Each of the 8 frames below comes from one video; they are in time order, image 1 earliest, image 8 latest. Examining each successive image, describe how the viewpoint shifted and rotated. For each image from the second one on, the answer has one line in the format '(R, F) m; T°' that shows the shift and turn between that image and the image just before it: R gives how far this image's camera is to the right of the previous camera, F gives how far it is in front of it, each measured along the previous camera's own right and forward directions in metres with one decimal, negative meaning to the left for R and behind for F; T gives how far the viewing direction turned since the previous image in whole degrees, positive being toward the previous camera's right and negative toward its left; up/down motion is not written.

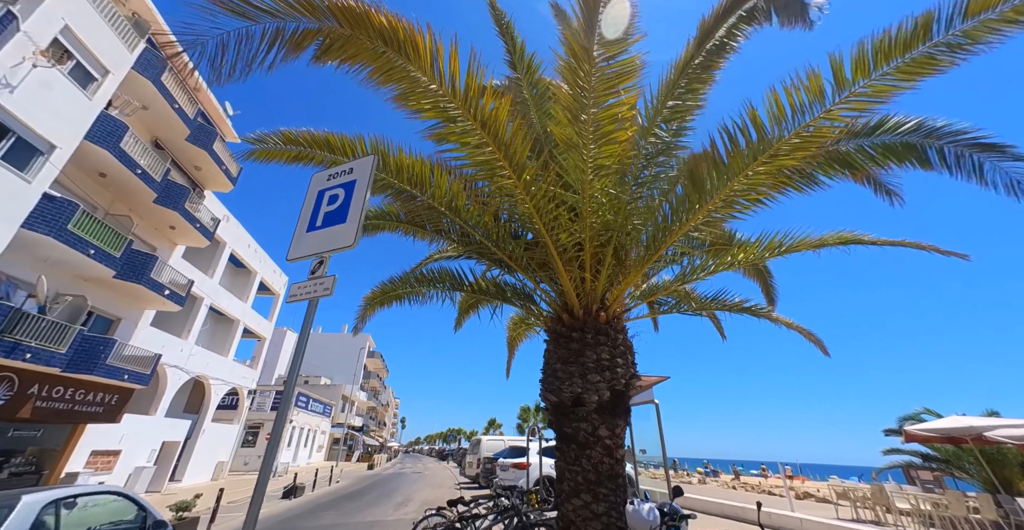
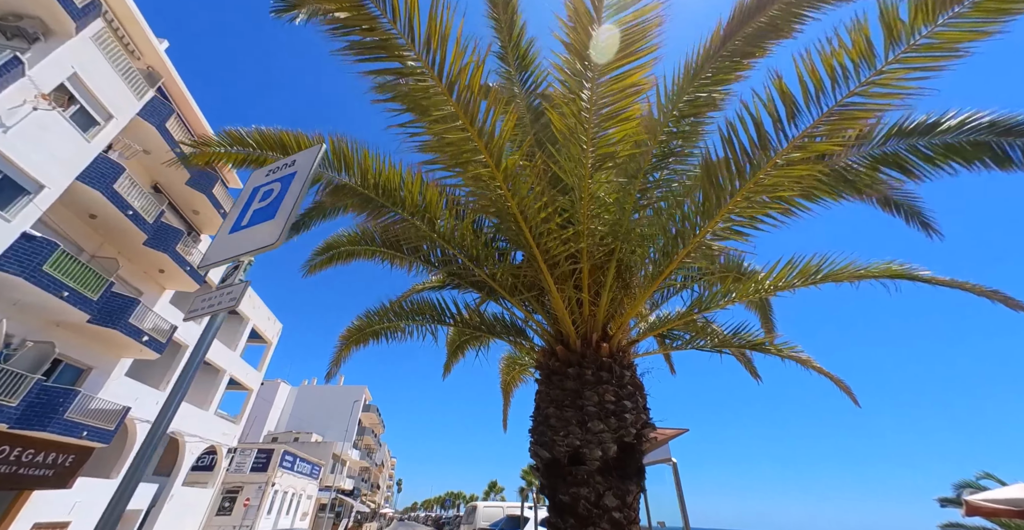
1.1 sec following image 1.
(+0.2, +0.9) m; -1°
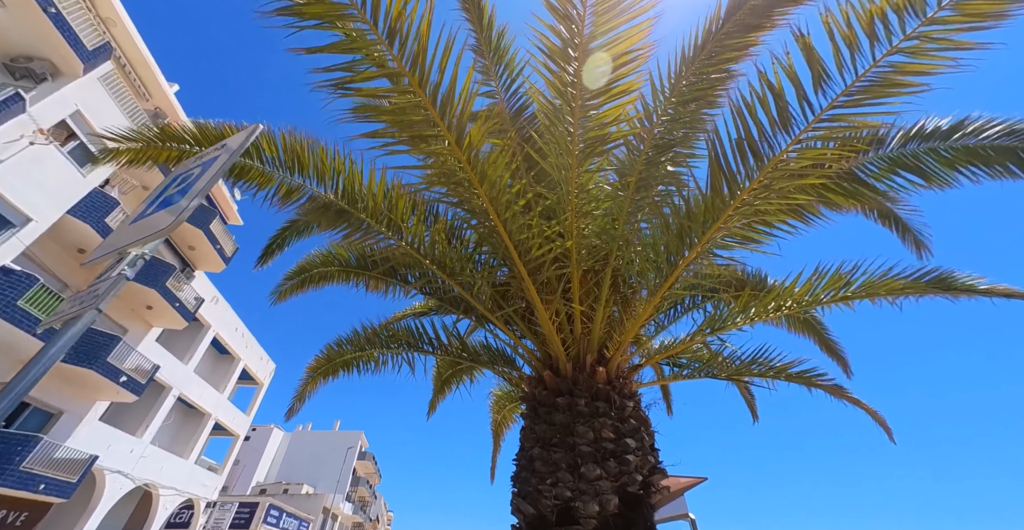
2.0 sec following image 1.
(+0.2, +0.6) m; -1°
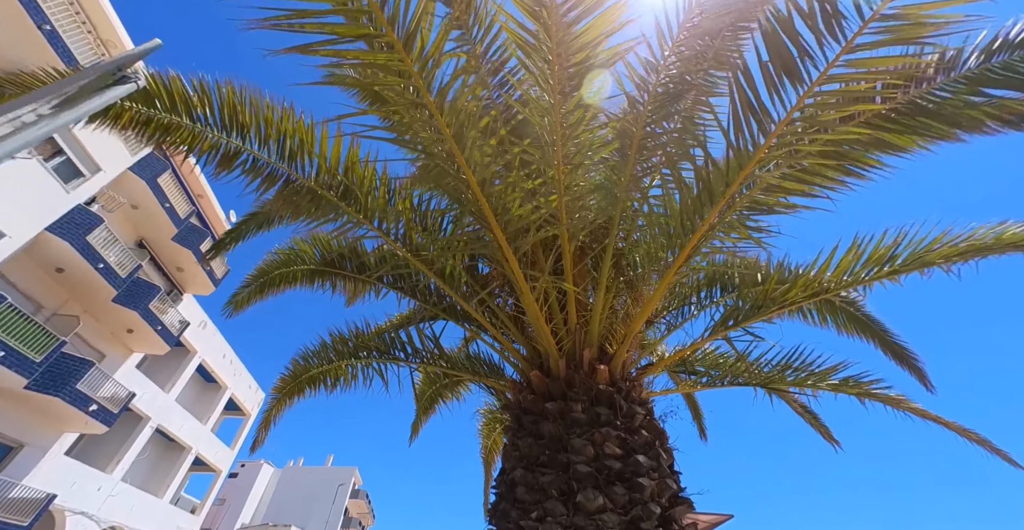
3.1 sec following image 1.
(+0.2, +0.7) m; 0°
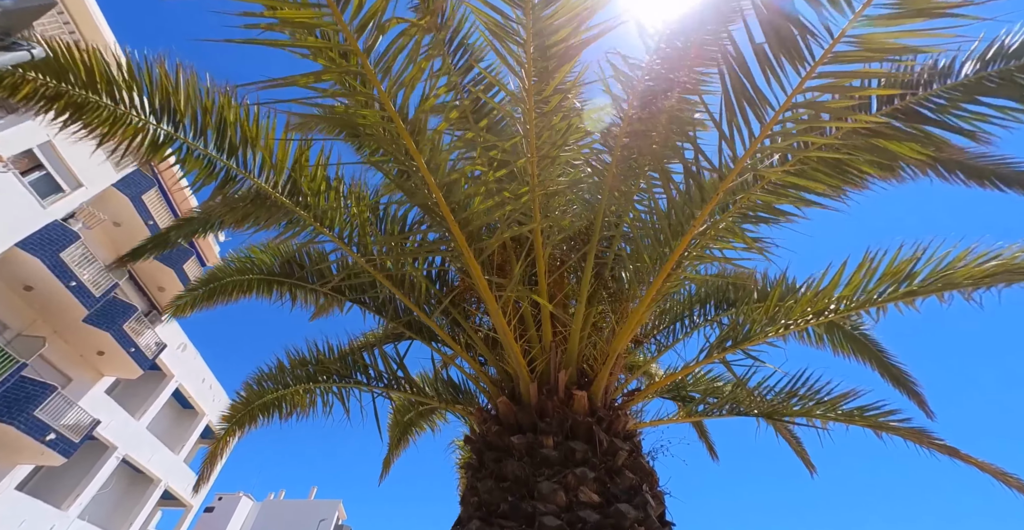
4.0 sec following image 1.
(+0.2, +0.4) m; +1°
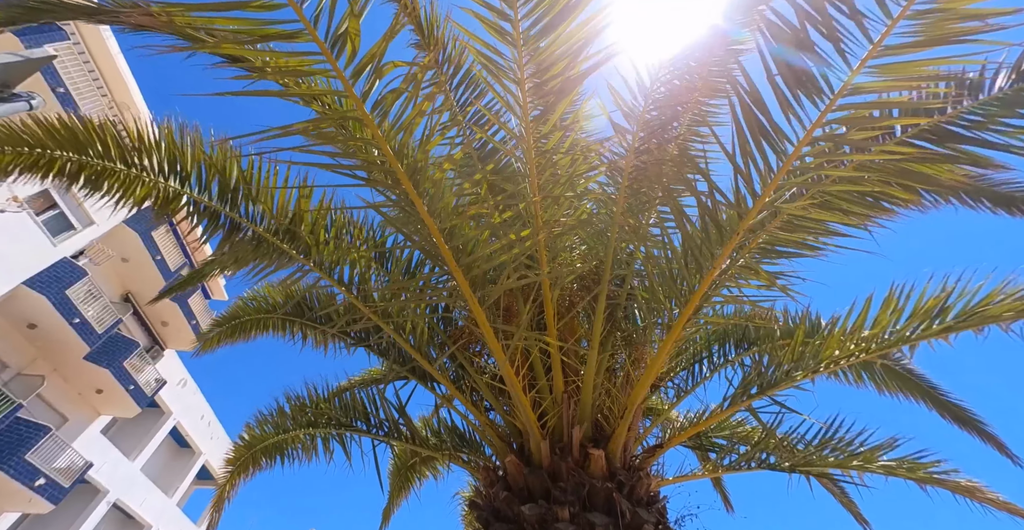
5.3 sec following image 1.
(0.0, +0.2) m; -1°
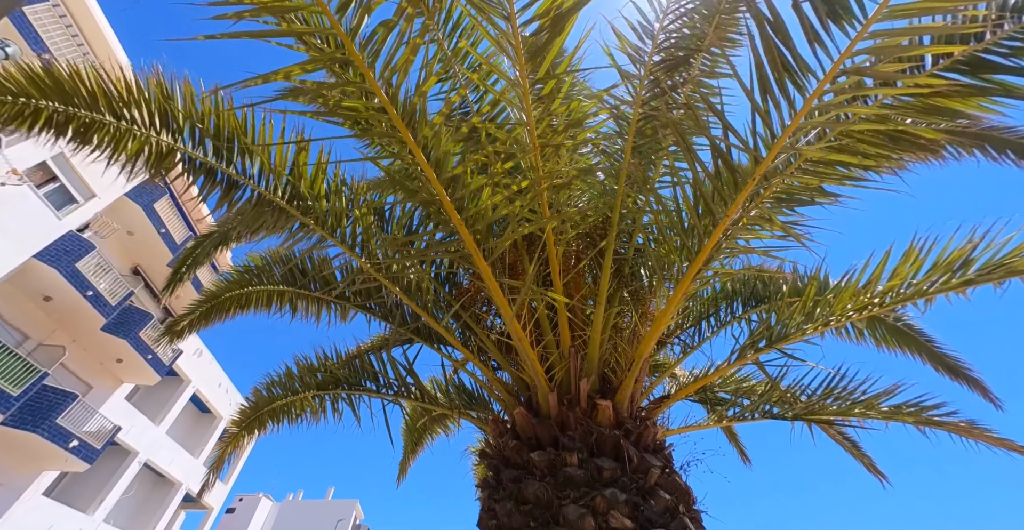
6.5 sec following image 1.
(0.0, 0.0) m; -1°
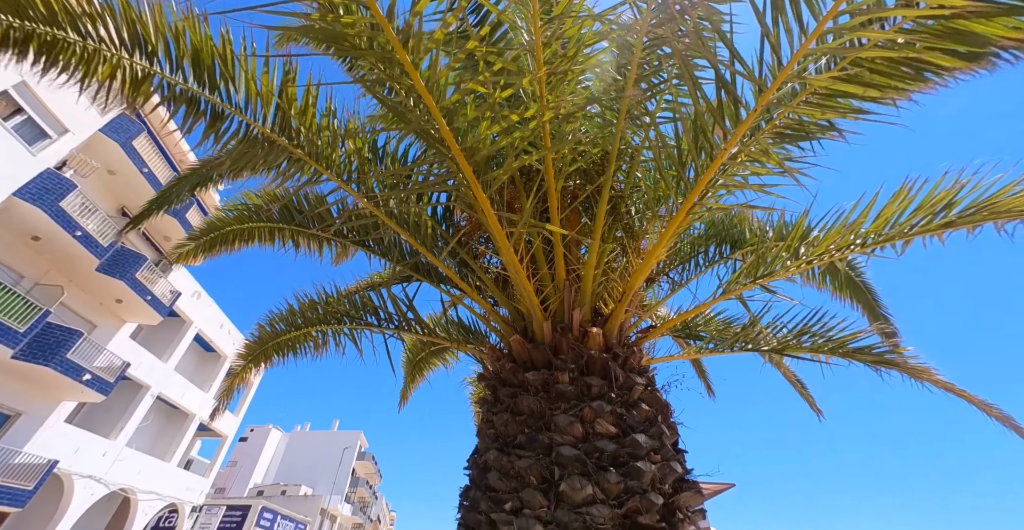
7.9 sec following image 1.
(0.0, -0.1) m; 0°
